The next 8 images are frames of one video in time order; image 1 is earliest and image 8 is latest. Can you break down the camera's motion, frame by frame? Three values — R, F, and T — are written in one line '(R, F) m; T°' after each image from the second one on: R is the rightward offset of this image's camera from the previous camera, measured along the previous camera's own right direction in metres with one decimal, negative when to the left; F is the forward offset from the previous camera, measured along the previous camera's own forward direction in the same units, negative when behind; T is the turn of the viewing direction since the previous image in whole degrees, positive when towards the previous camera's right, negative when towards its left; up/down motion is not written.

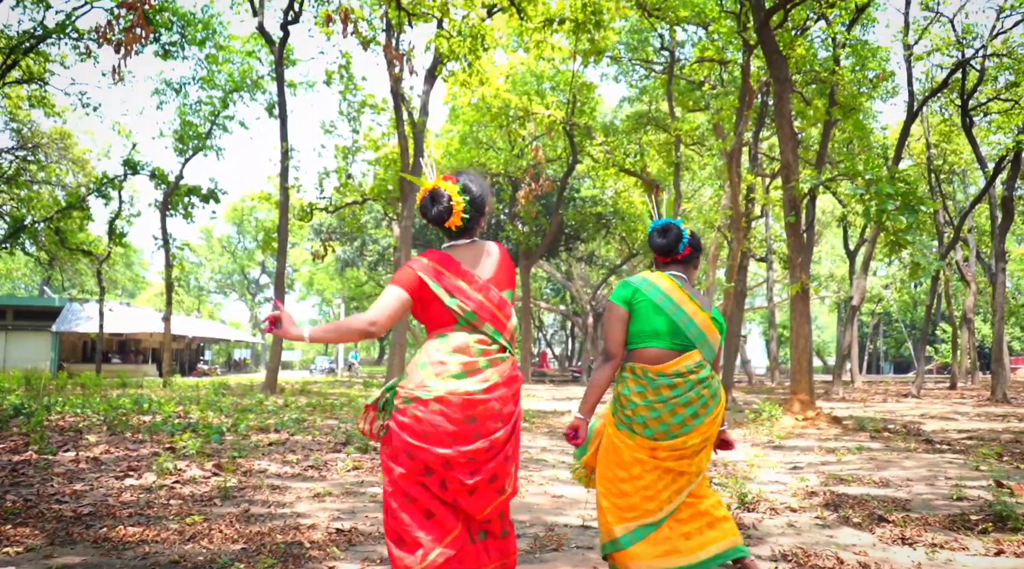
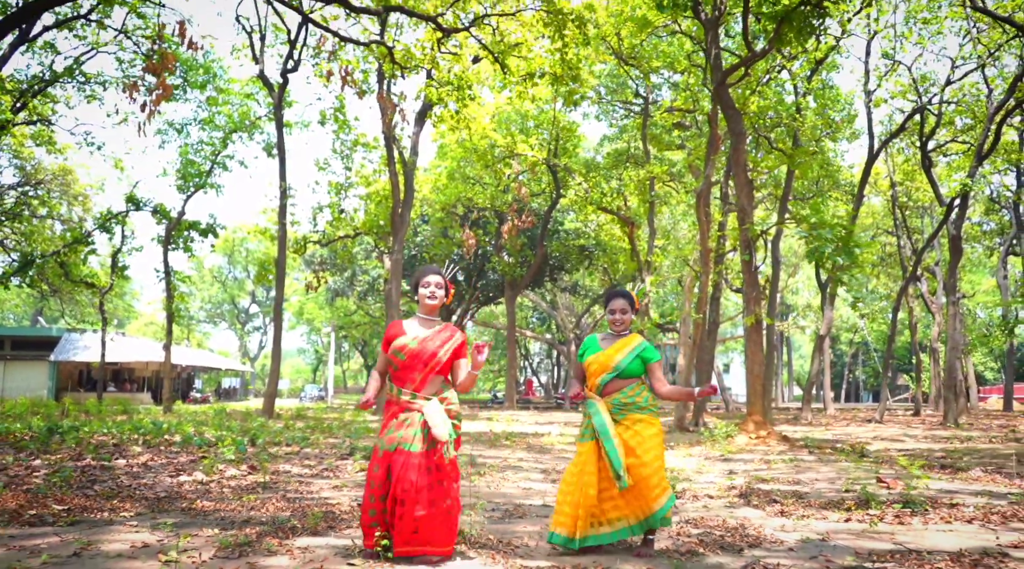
(0.0, -1.0) m; +1°
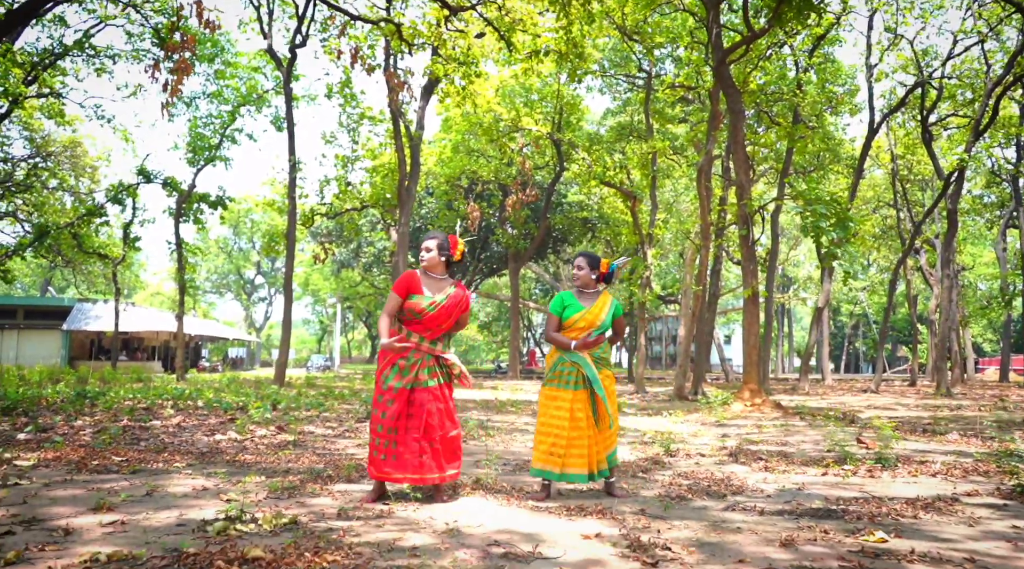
(0.0, -0.4) m; 0°
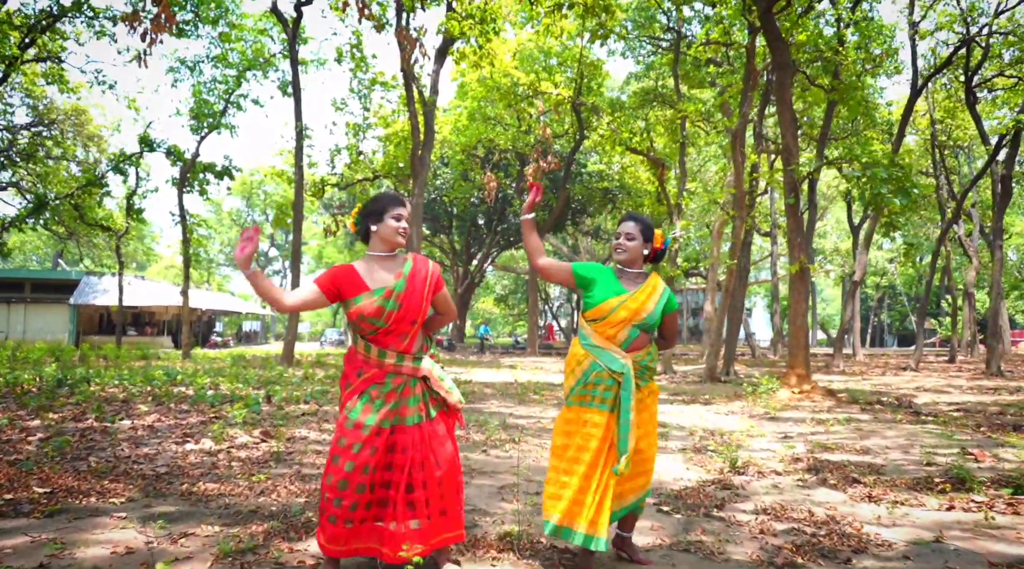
(-0.1, +0.9) m; -1°
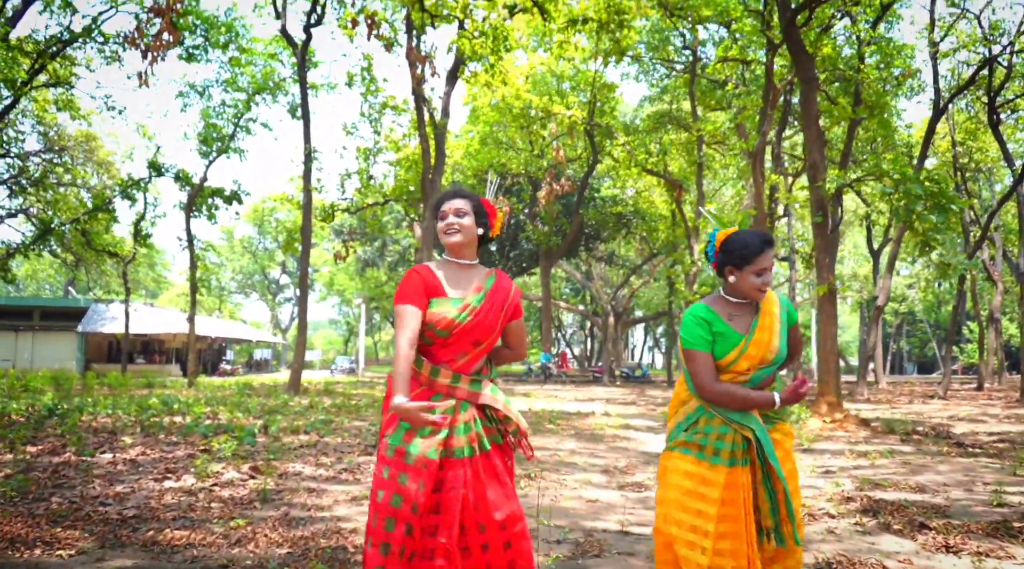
(0.0, +0.4) m; -1°
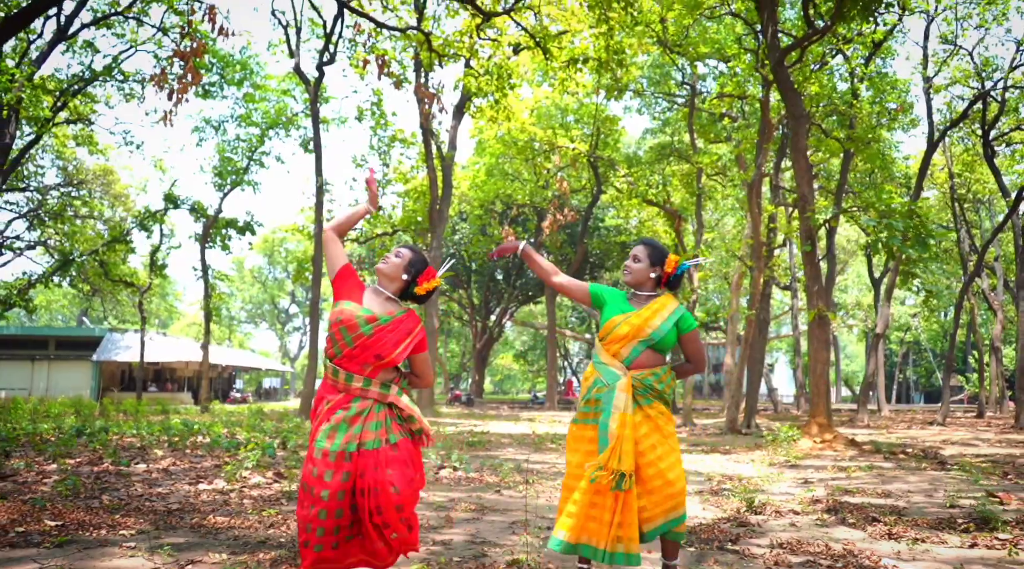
(0.0, -0.5) m; 0°
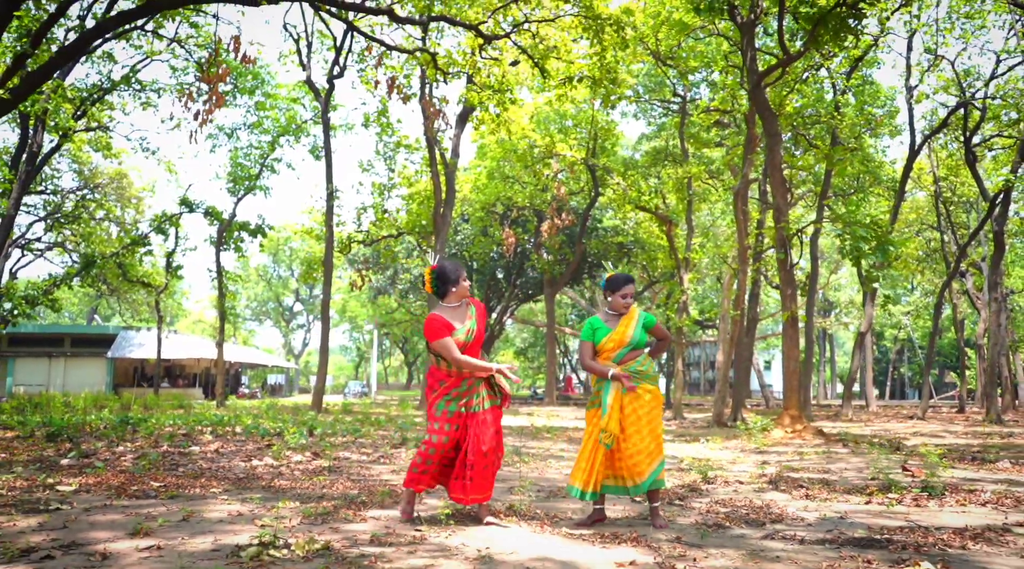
(0.0, -0.9) m; 0°
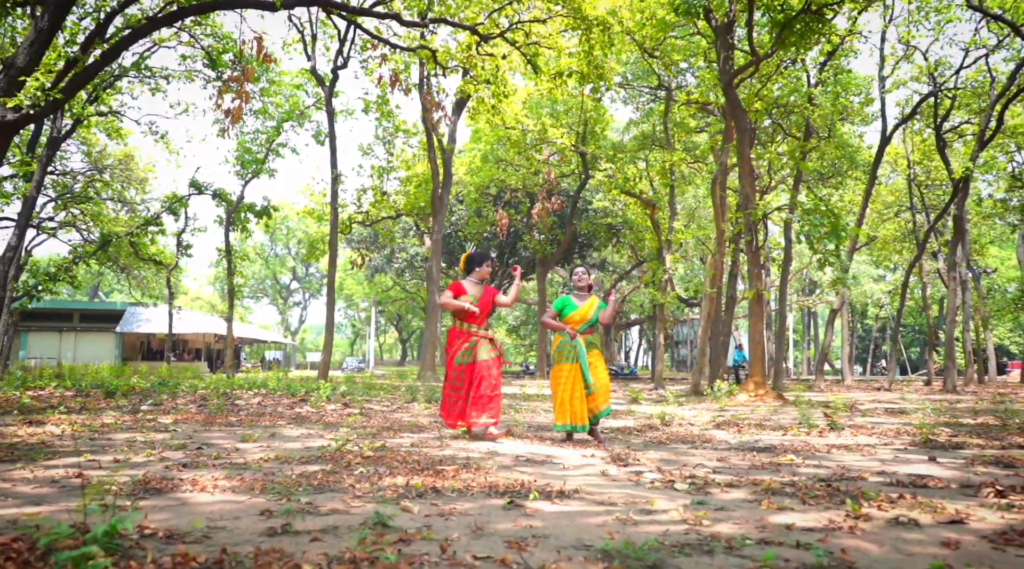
(0.0, -1.2) m; +1°
